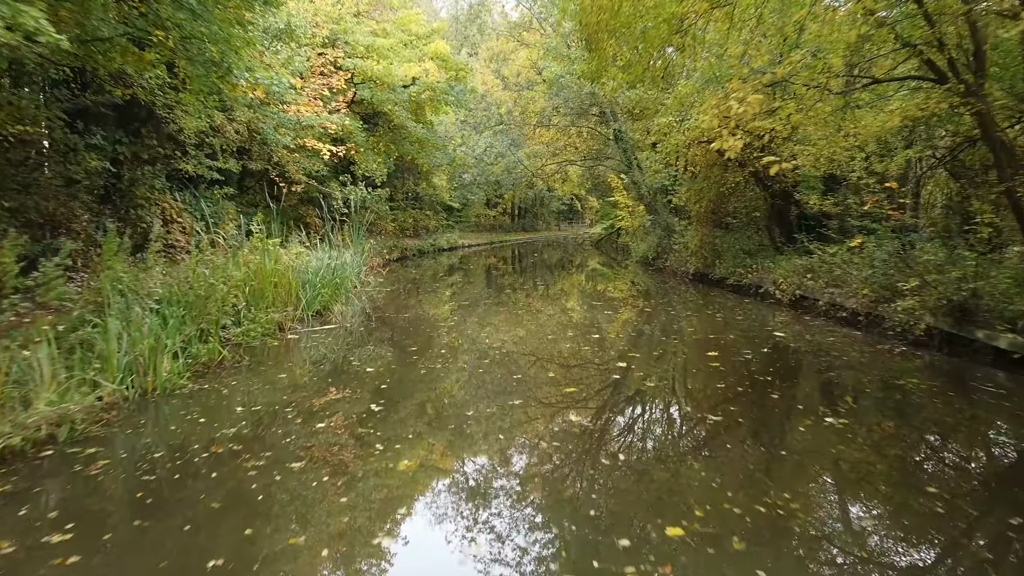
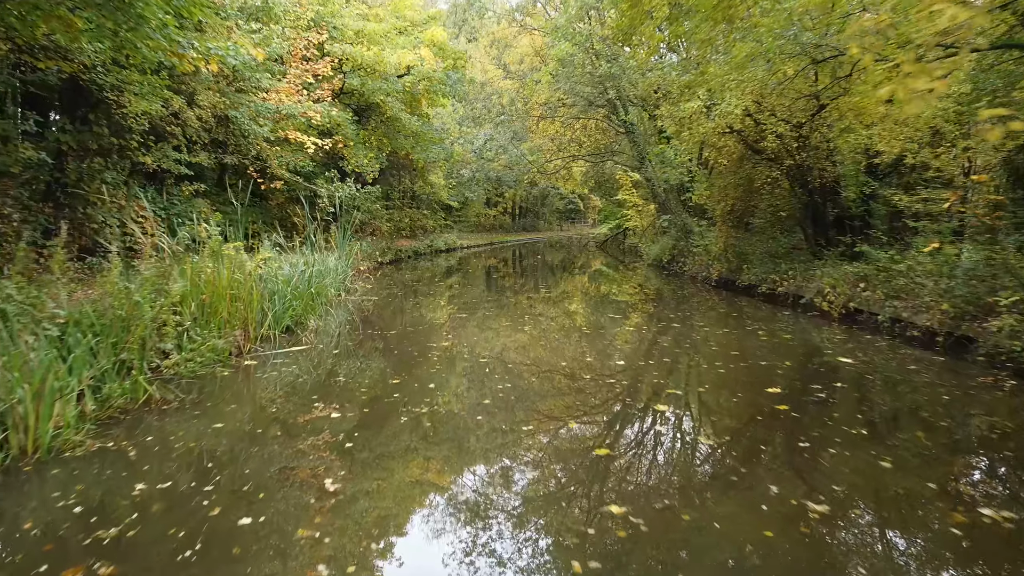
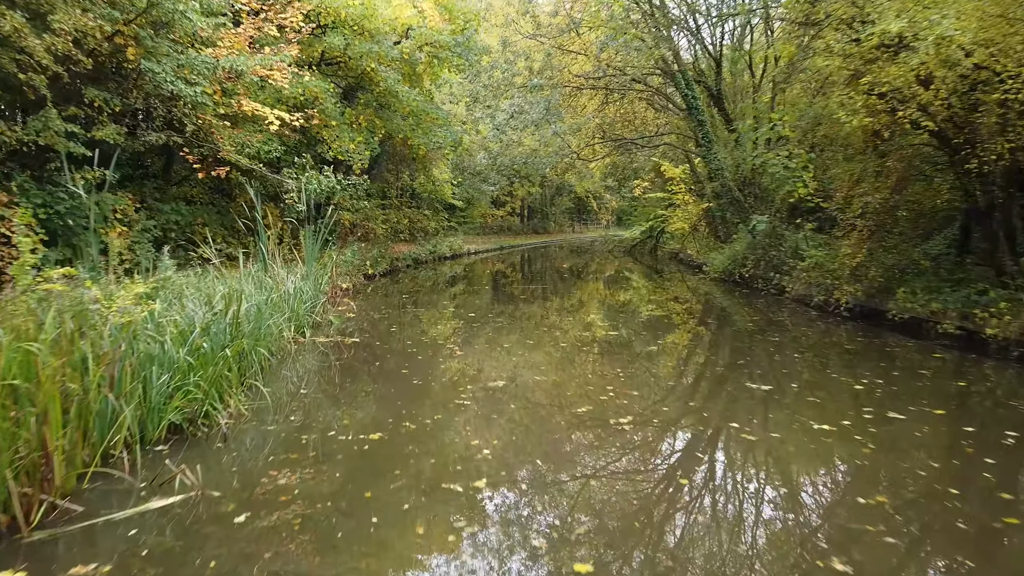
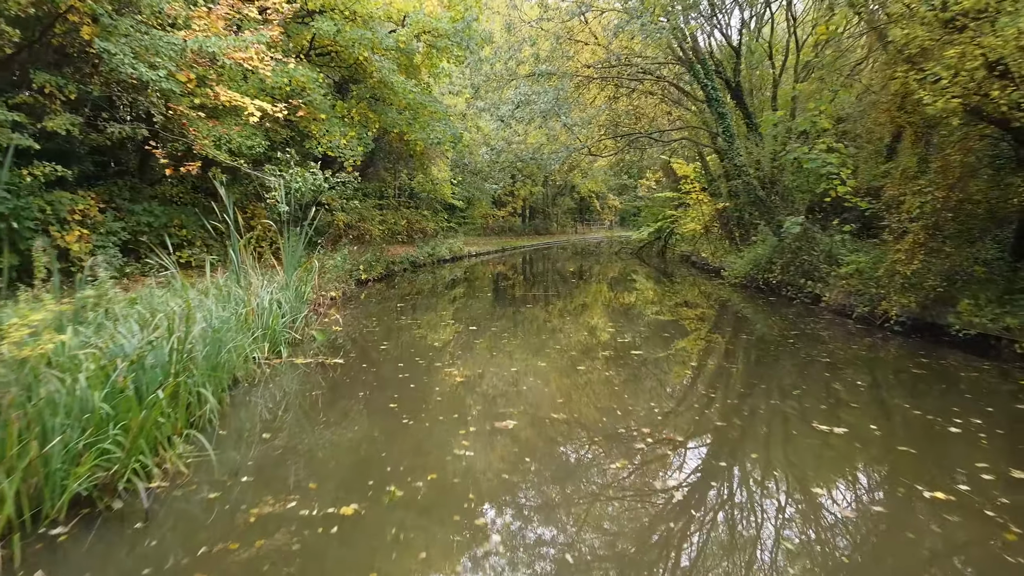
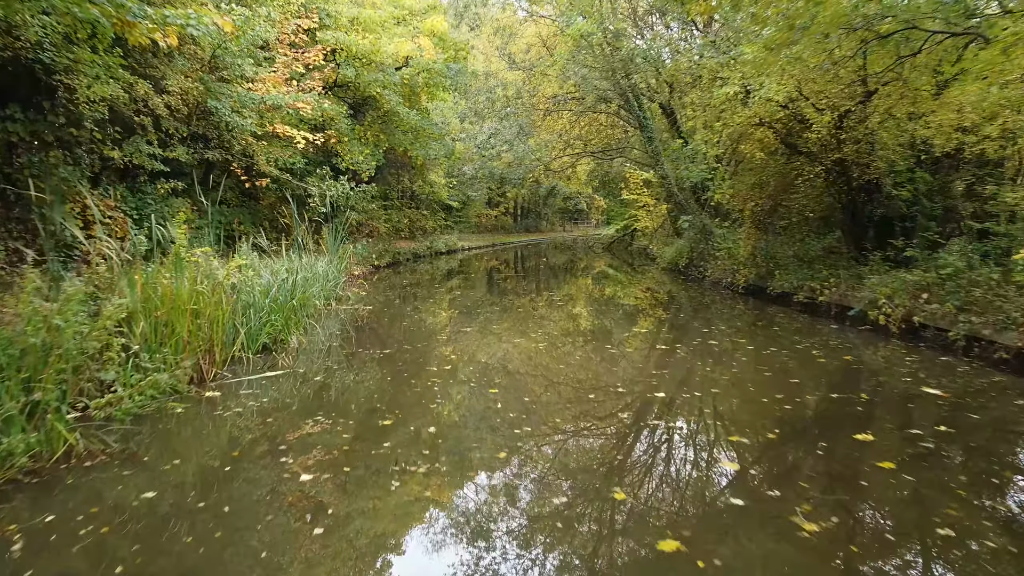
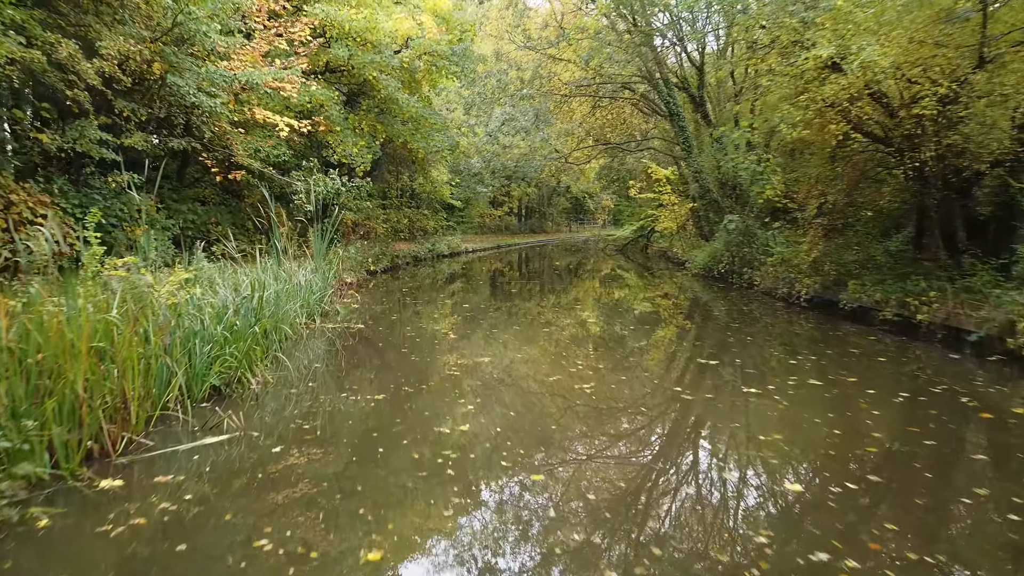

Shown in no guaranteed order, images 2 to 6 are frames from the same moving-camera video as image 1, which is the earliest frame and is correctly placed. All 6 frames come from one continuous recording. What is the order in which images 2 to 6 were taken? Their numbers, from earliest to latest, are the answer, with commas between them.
2, 5, 6, 3, 4
